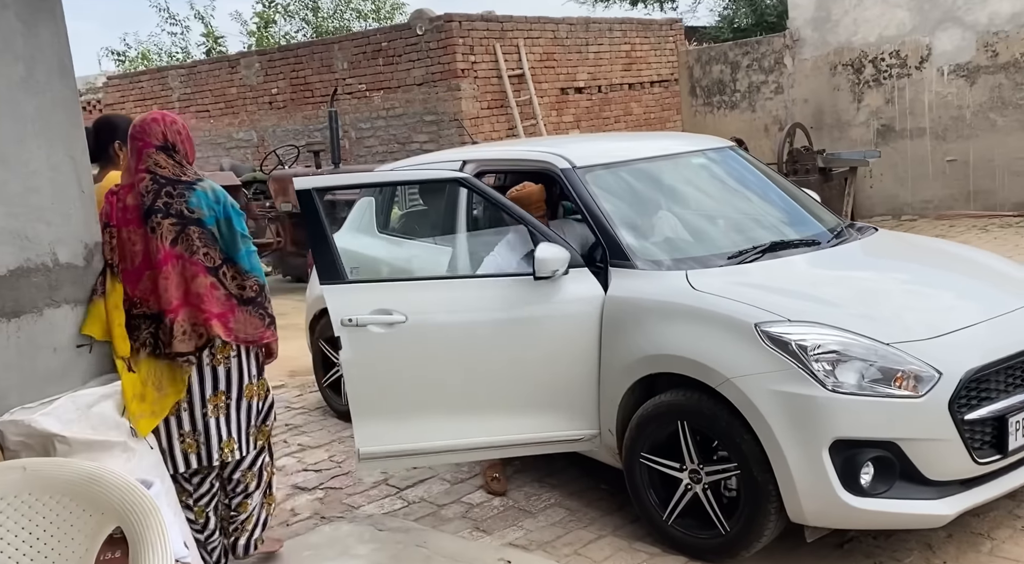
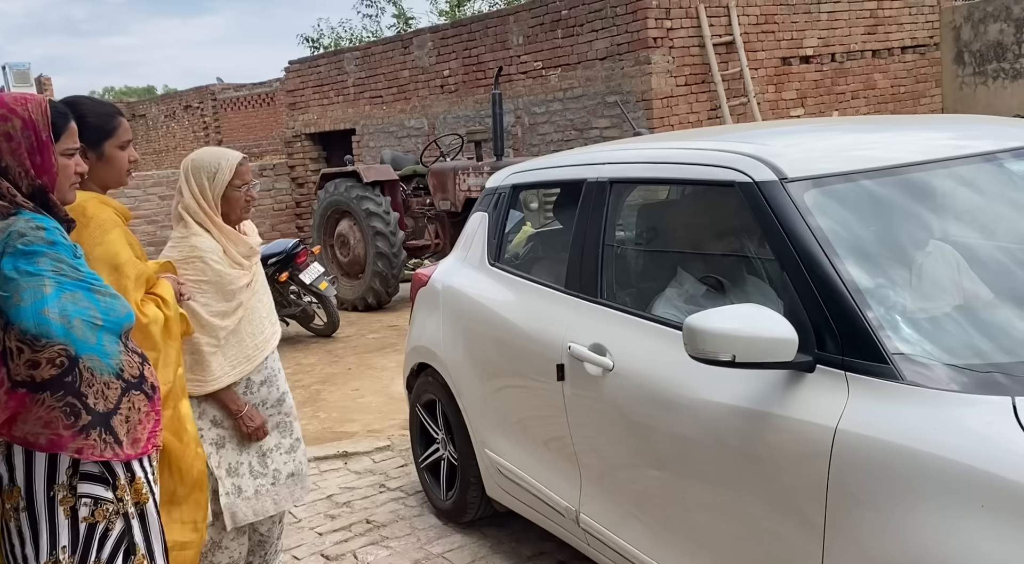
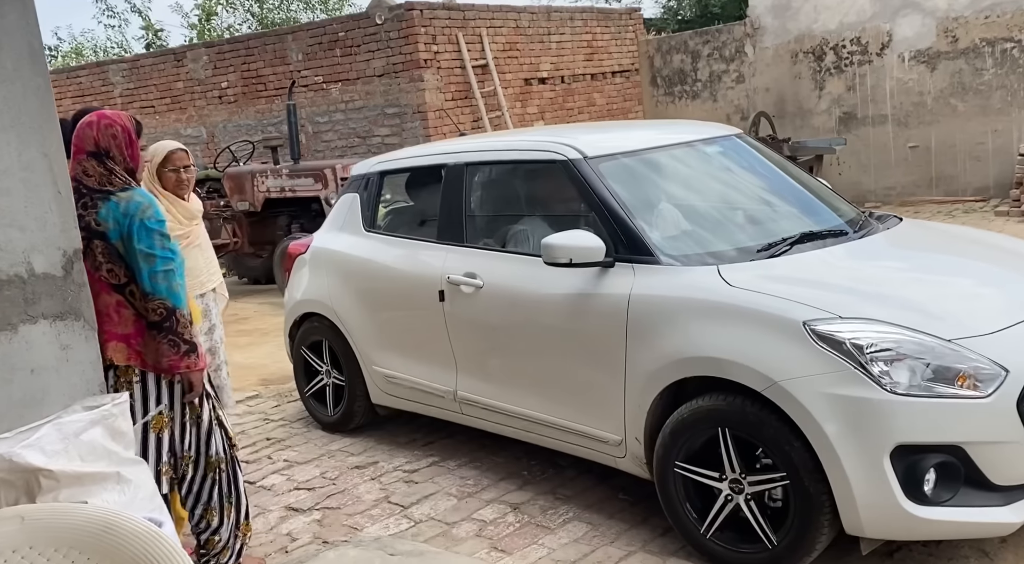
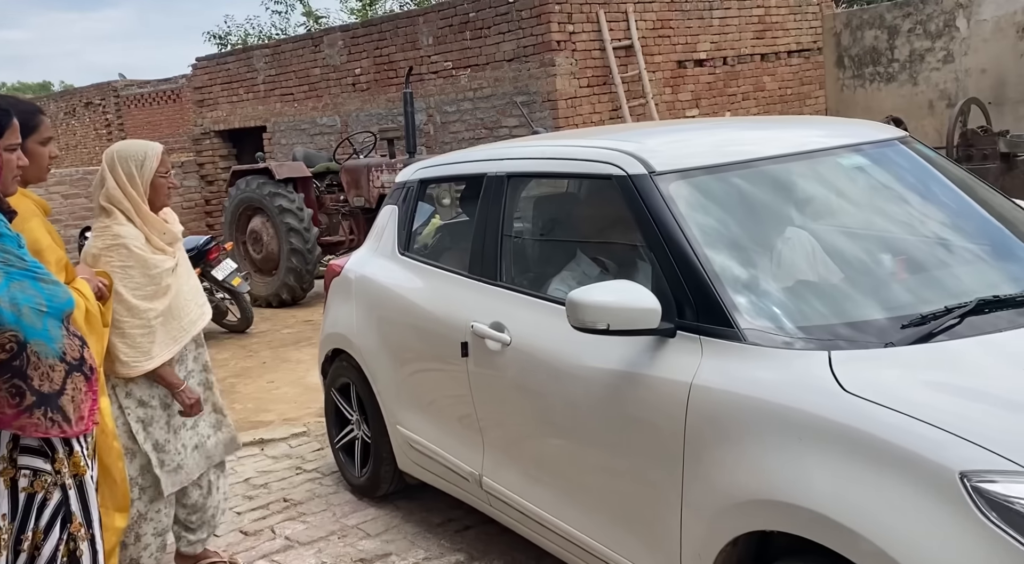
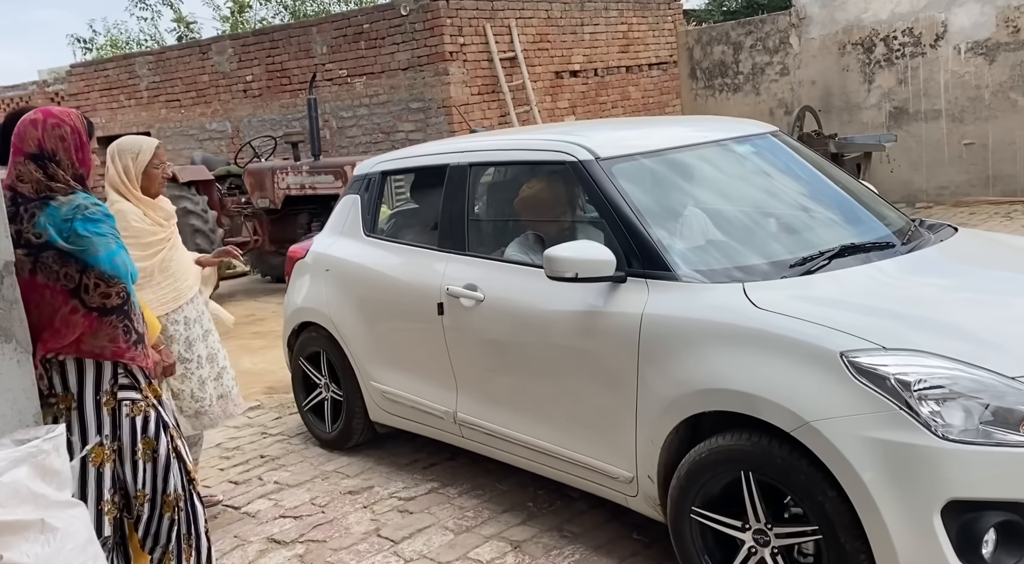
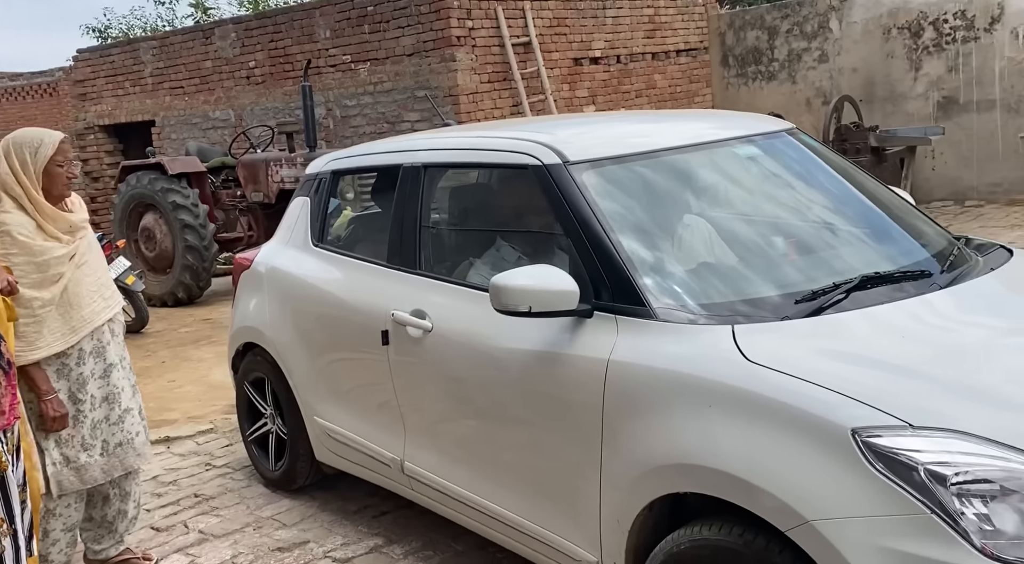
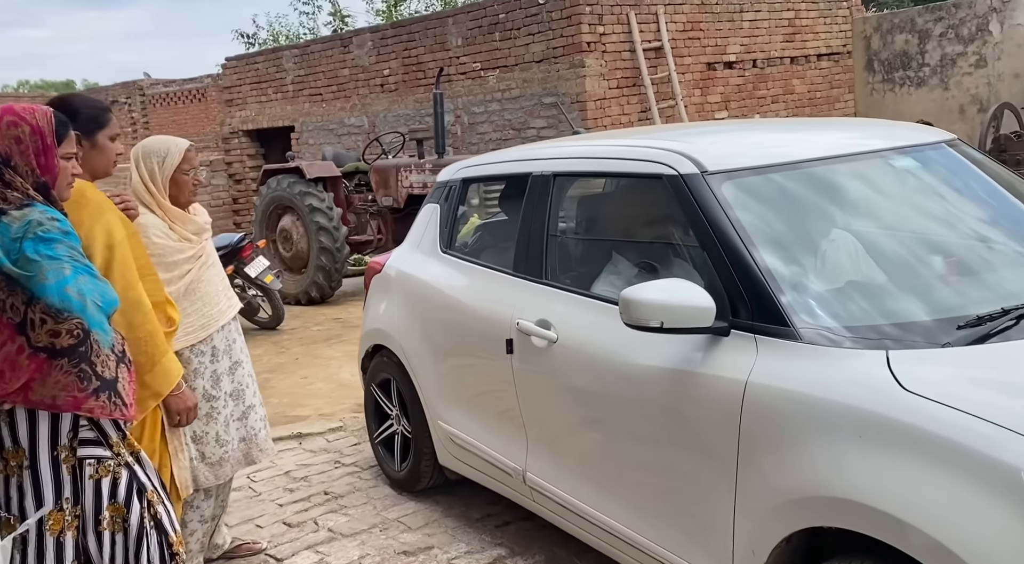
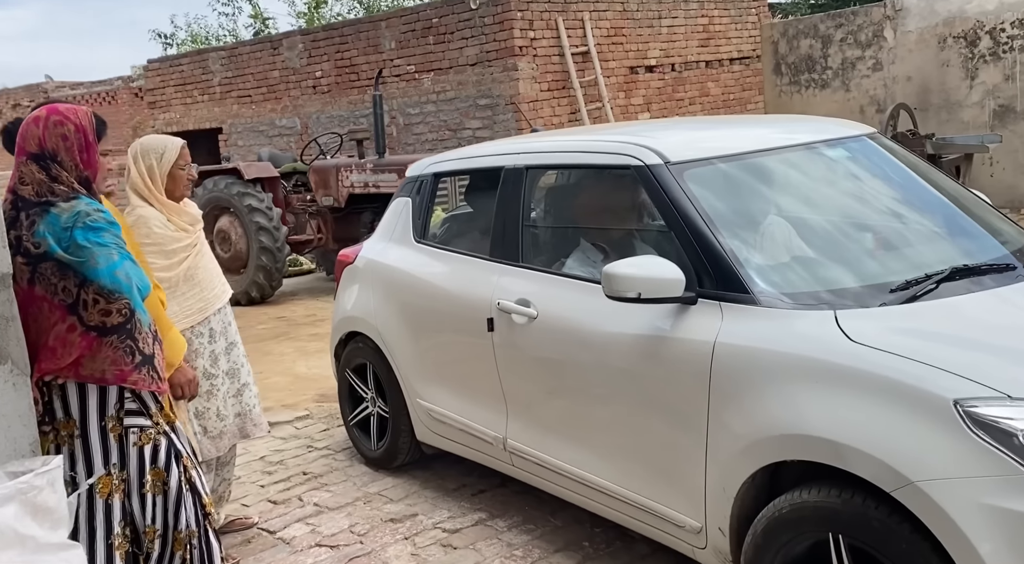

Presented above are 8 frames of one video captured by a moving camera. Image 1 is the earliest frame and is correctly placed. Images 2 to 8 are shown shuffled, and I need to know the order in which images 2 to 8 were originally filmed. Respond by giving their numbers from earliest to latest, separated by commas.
3, 5, 8, 7, 2, 4, 6
